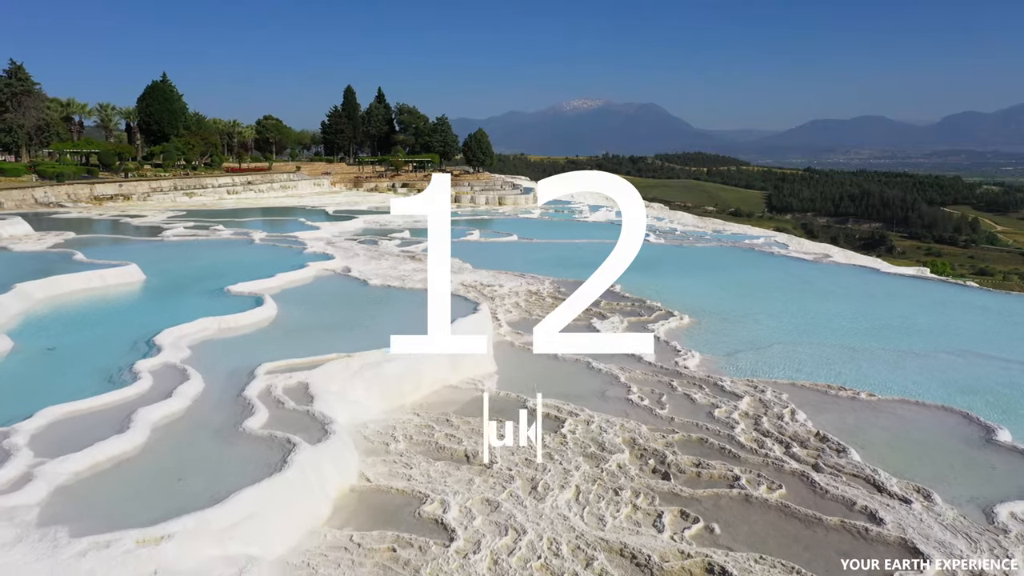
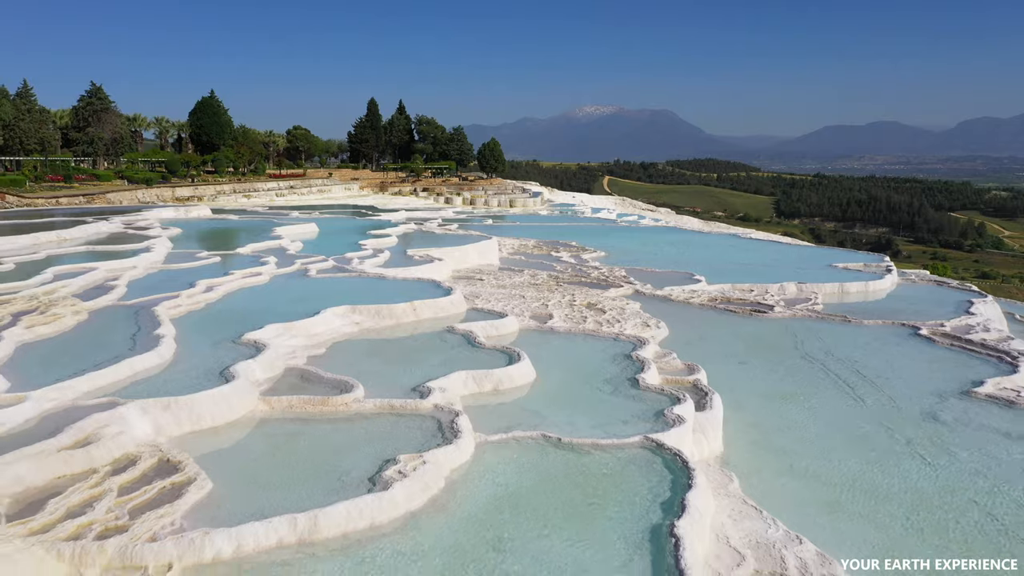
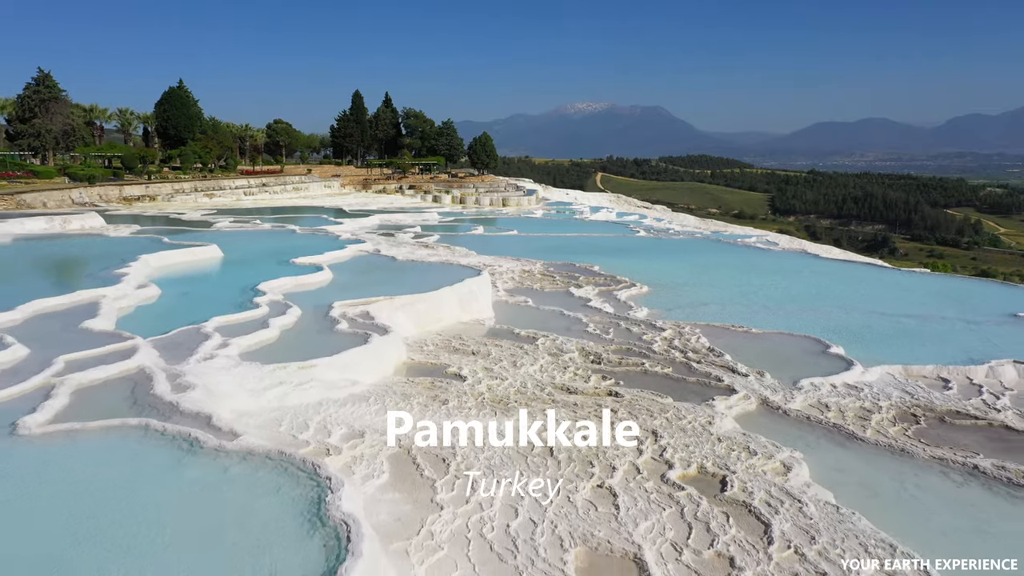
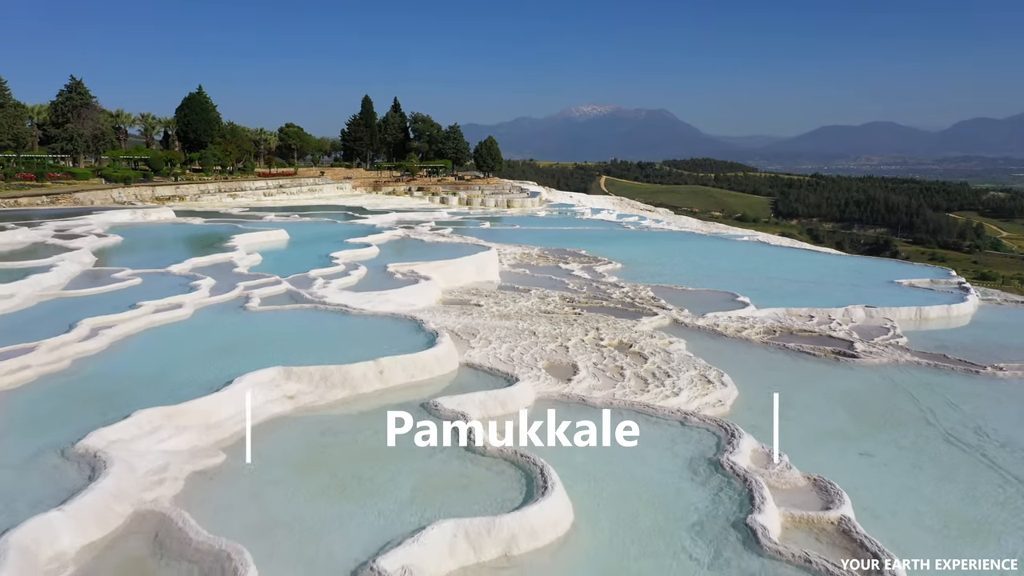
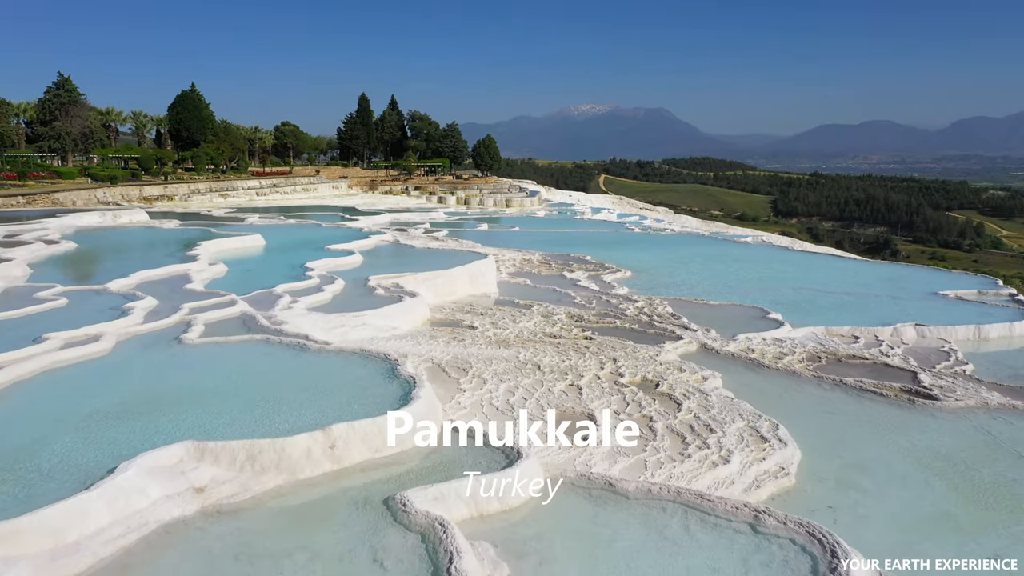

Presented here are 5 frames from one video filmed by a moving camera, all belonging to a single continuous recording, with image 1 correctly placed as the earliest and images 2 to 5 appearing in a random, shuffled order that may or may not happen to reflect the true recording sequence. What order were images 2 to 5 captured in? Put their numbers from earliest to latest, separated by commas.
3, 5, 4, 2
